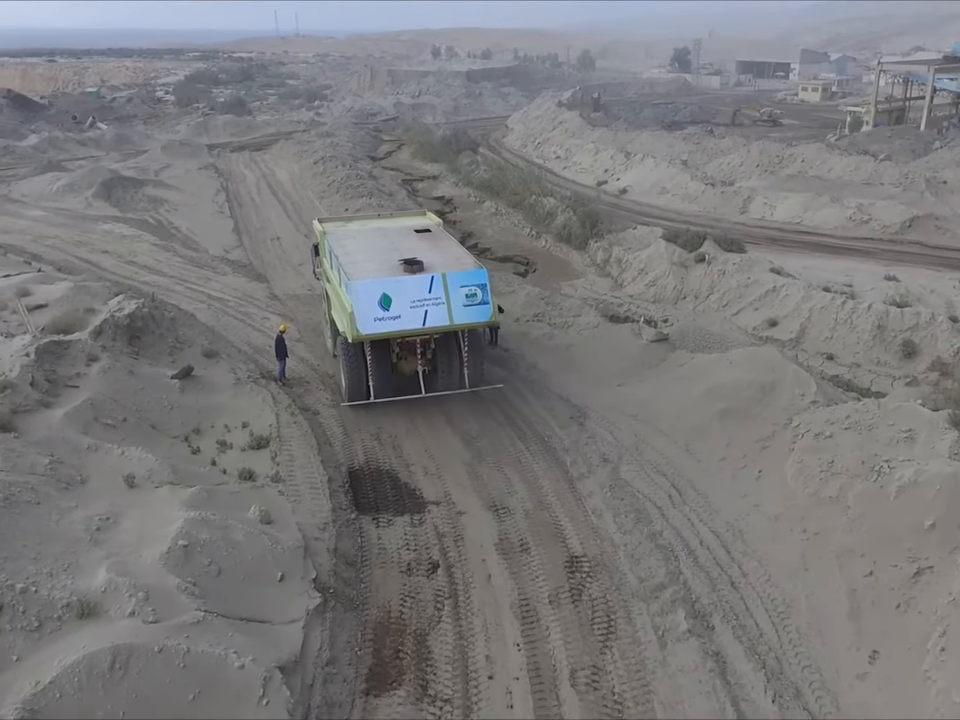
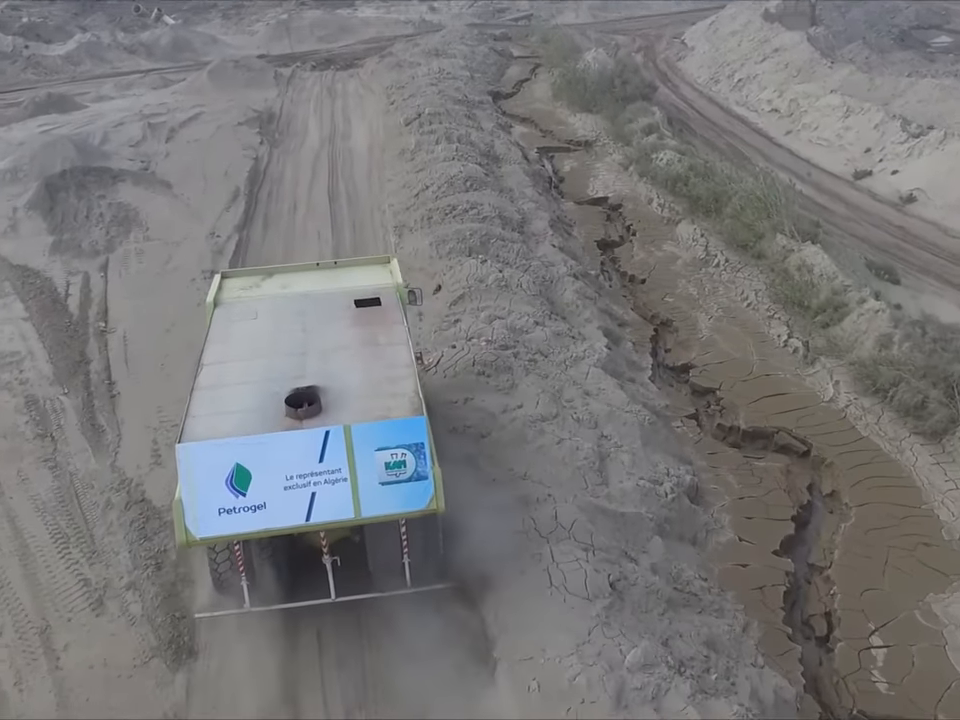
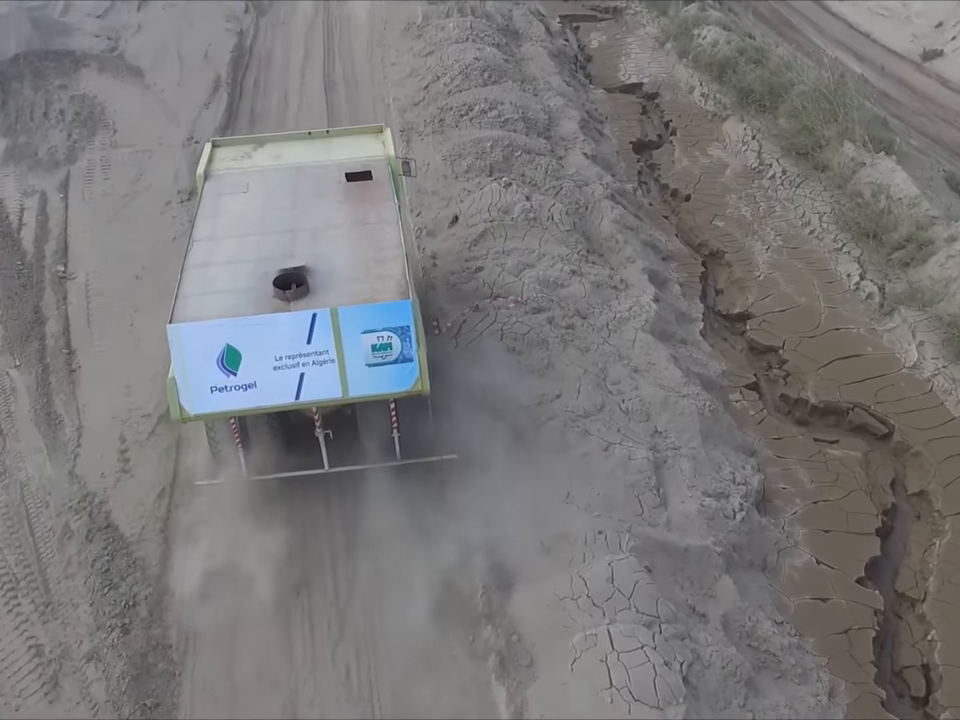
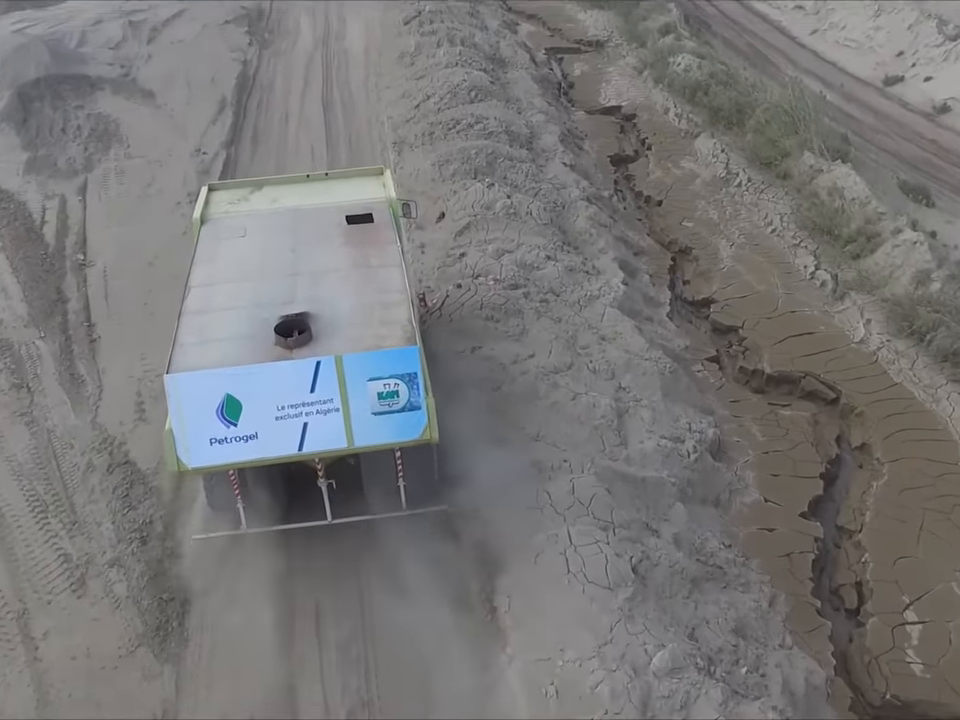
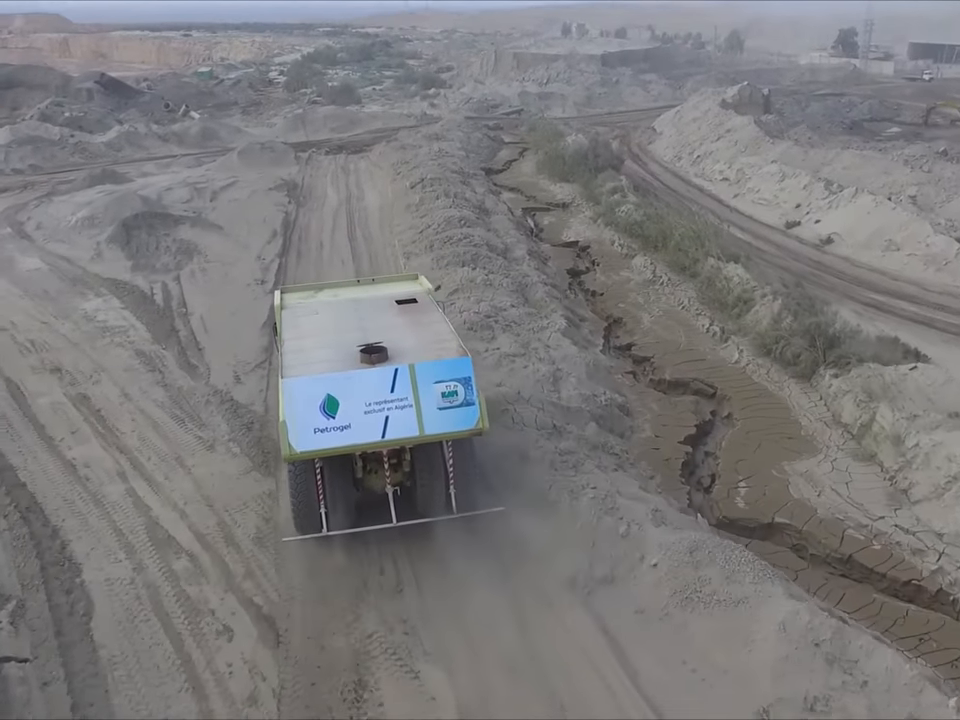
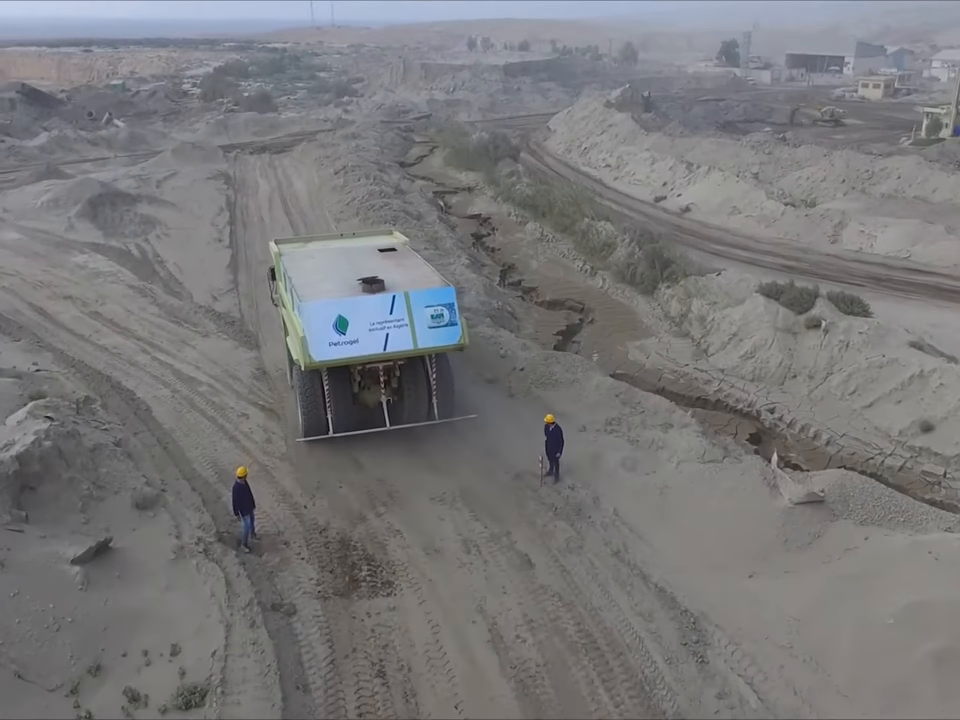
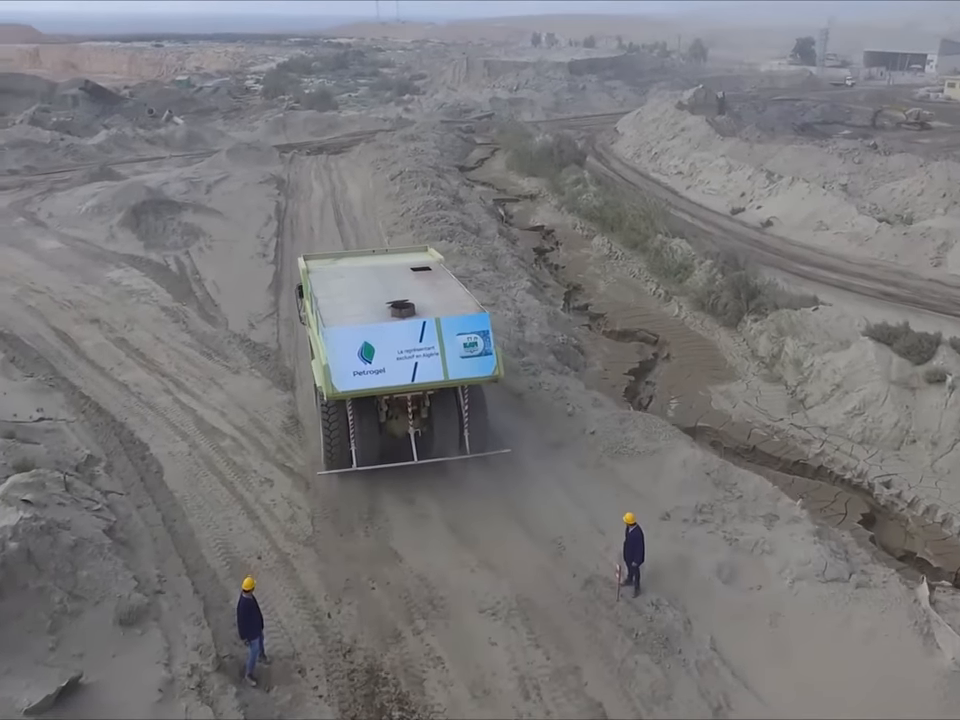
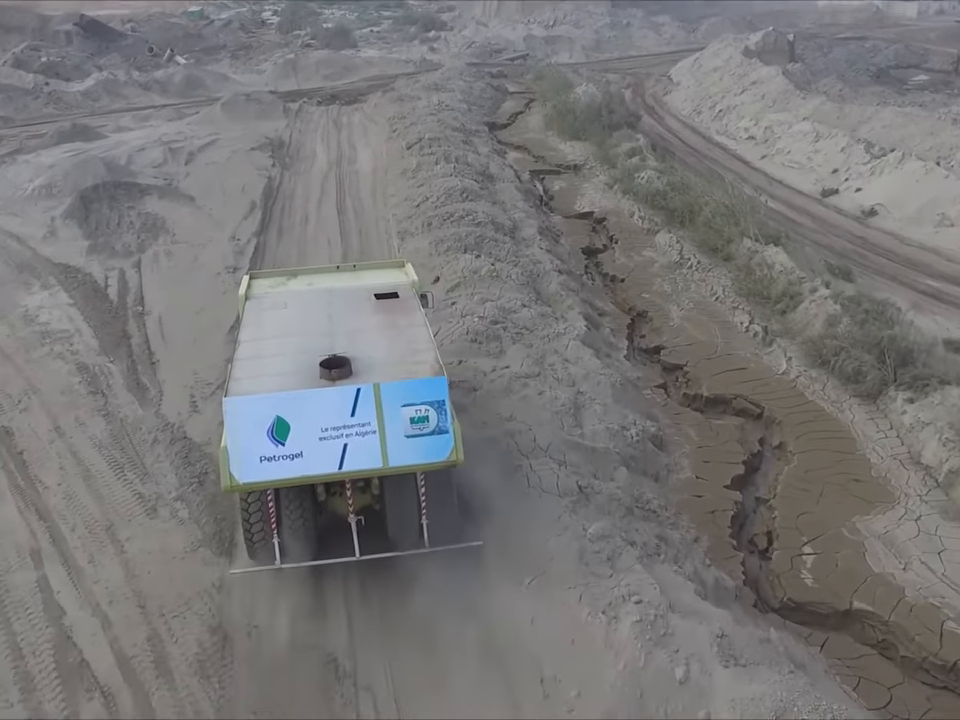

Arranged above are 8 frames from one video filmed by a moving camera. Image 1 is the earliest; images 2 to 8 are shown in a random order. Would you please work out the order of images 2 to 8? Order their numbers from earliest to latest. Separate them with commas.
6, 7, 5, 8, 2, 4, 3
